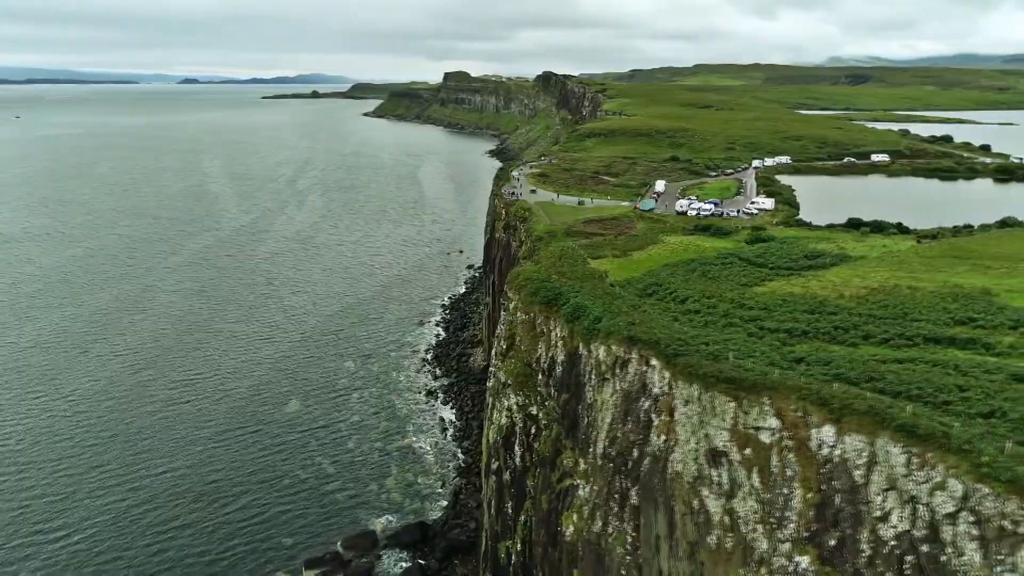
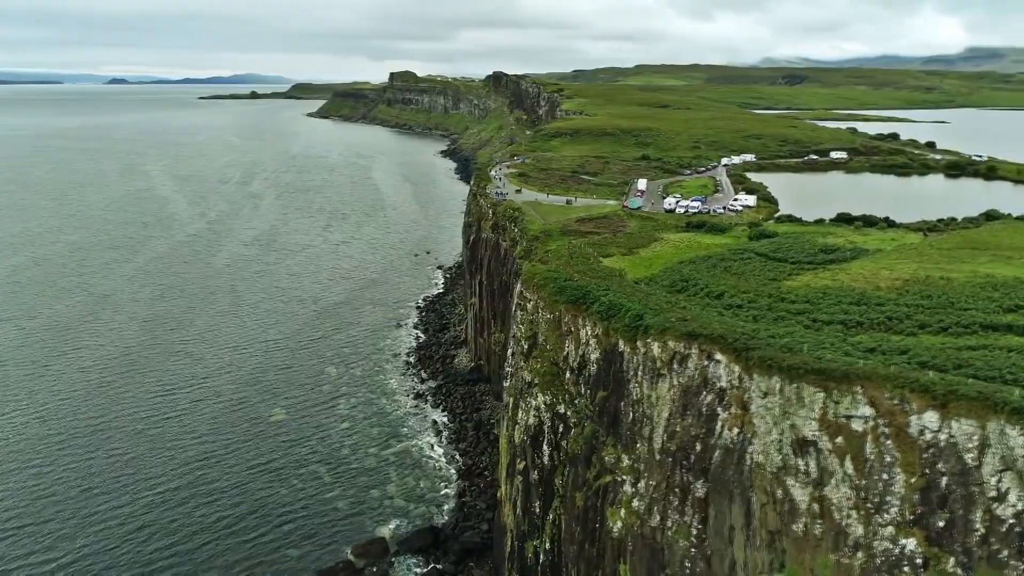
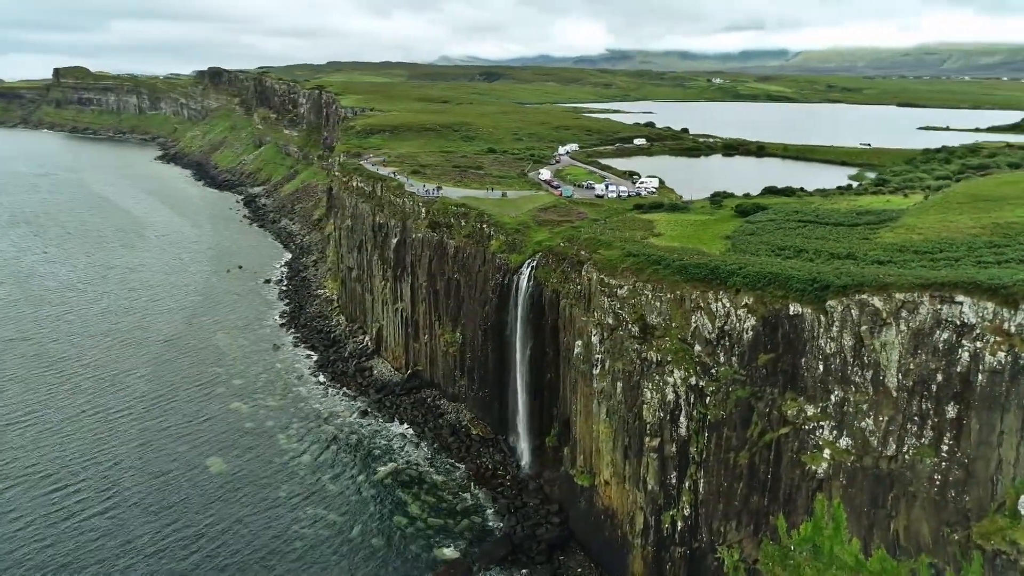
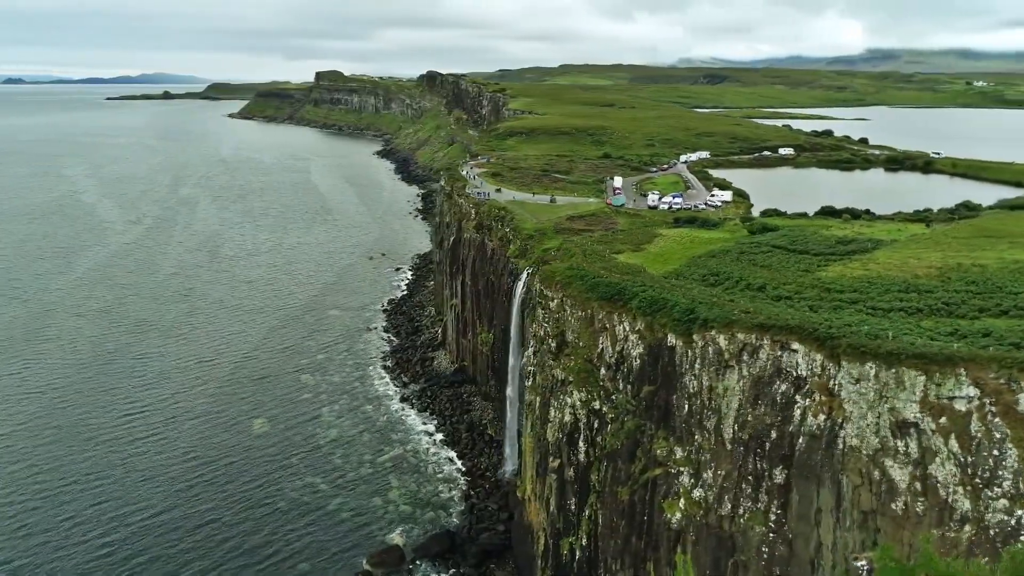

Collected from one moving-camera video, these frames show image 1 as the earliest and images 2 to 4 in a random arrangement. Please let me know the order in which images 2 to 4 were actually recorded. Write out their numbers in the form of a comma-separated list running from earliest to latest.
2, 4, 3
